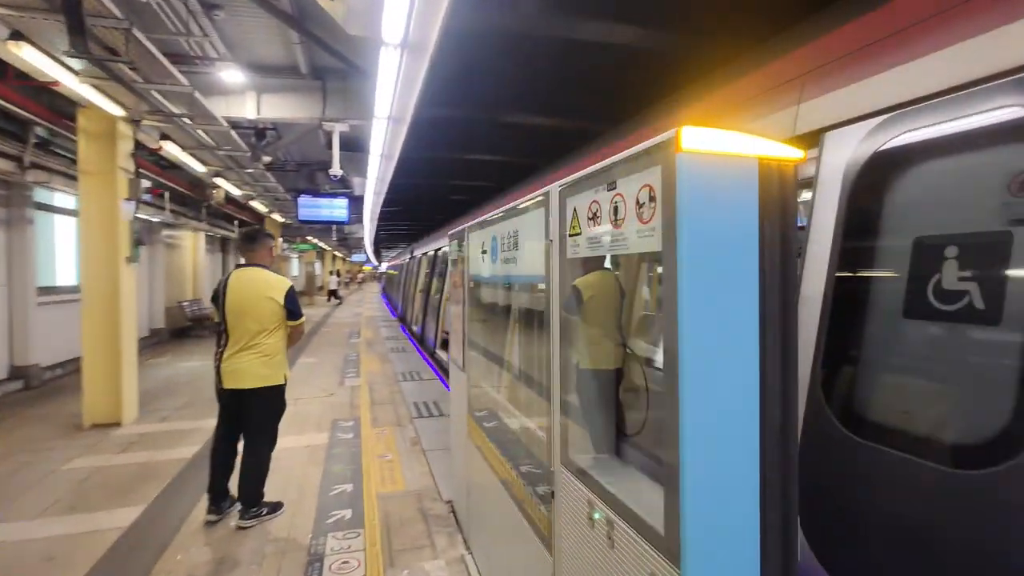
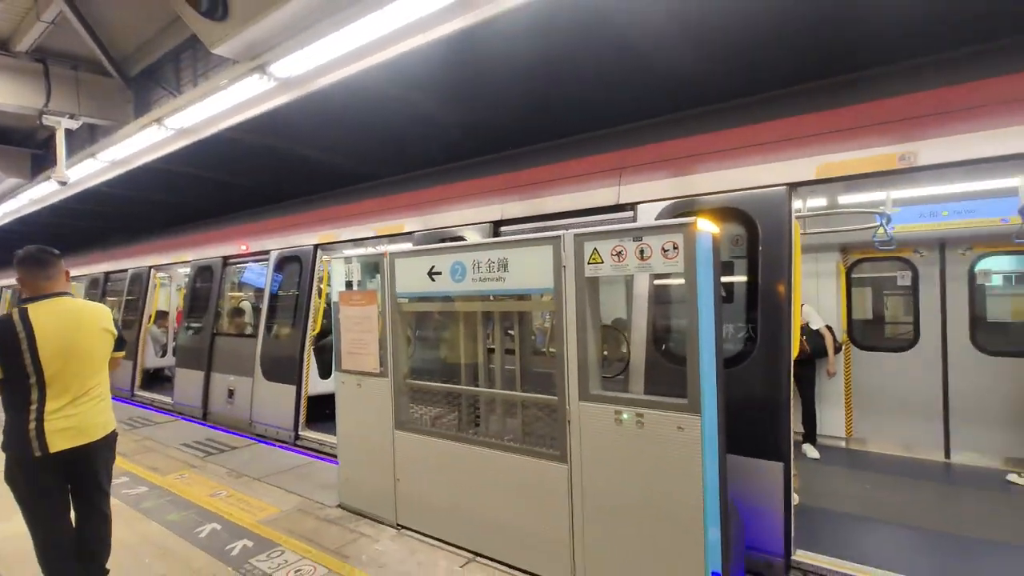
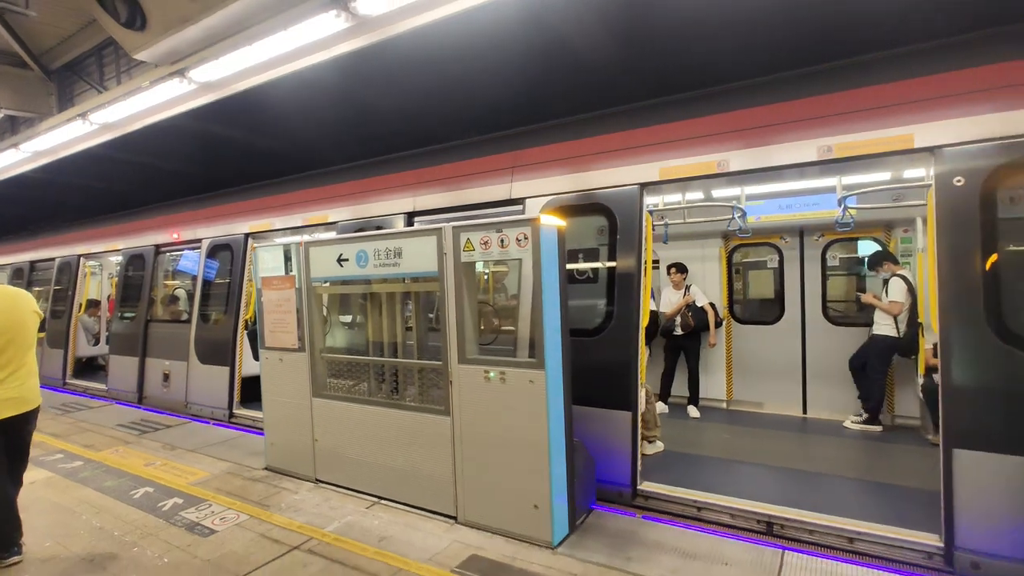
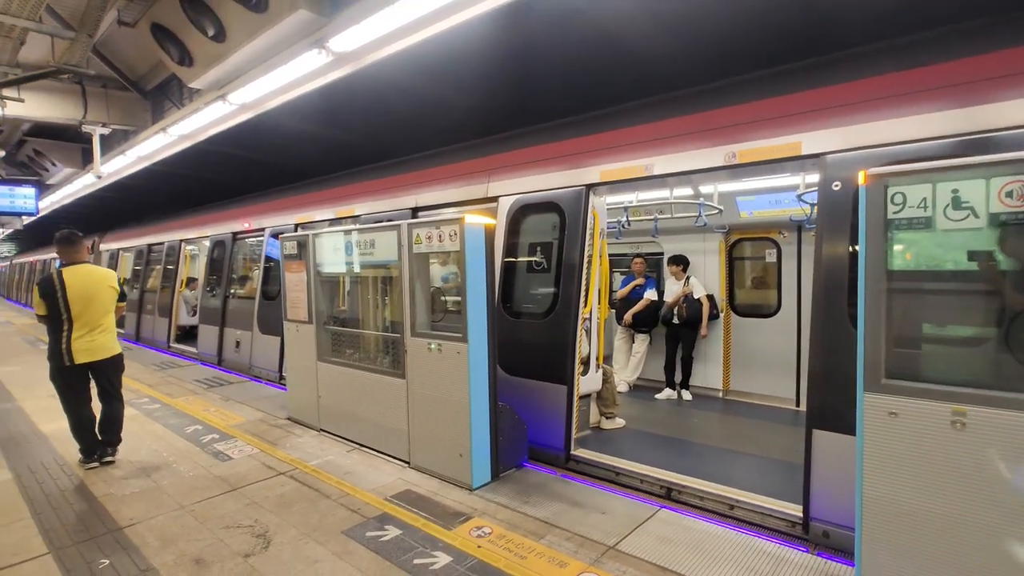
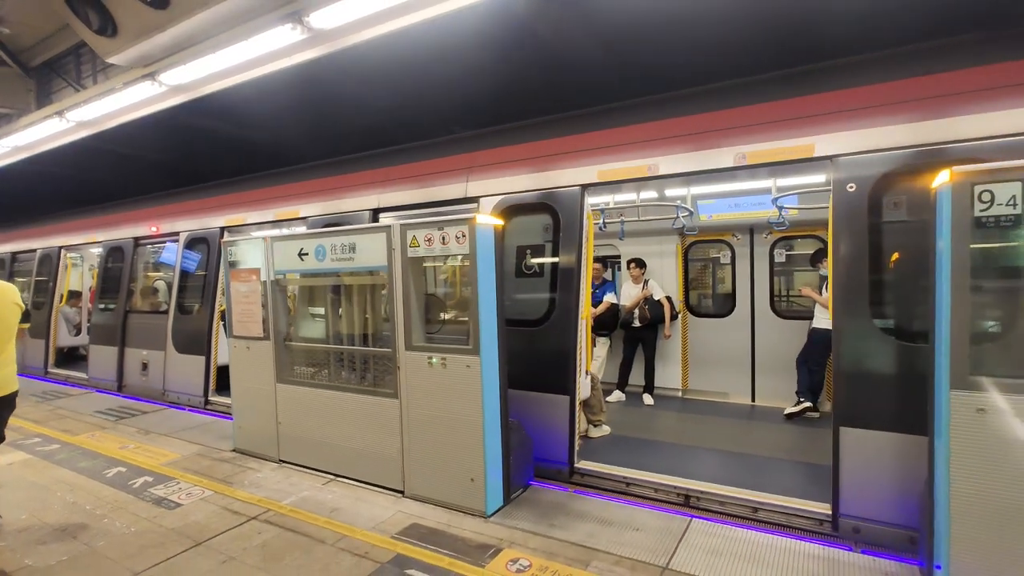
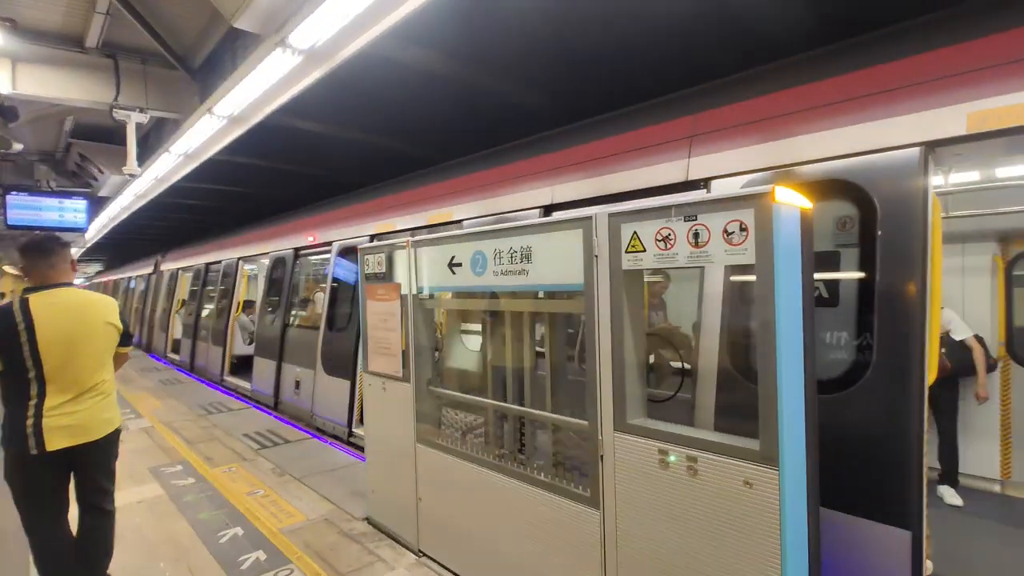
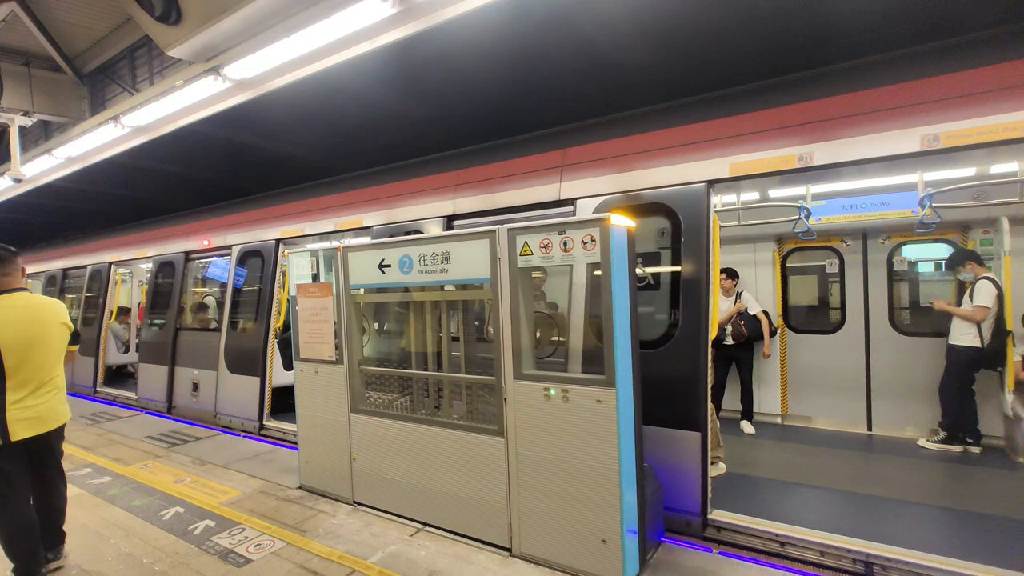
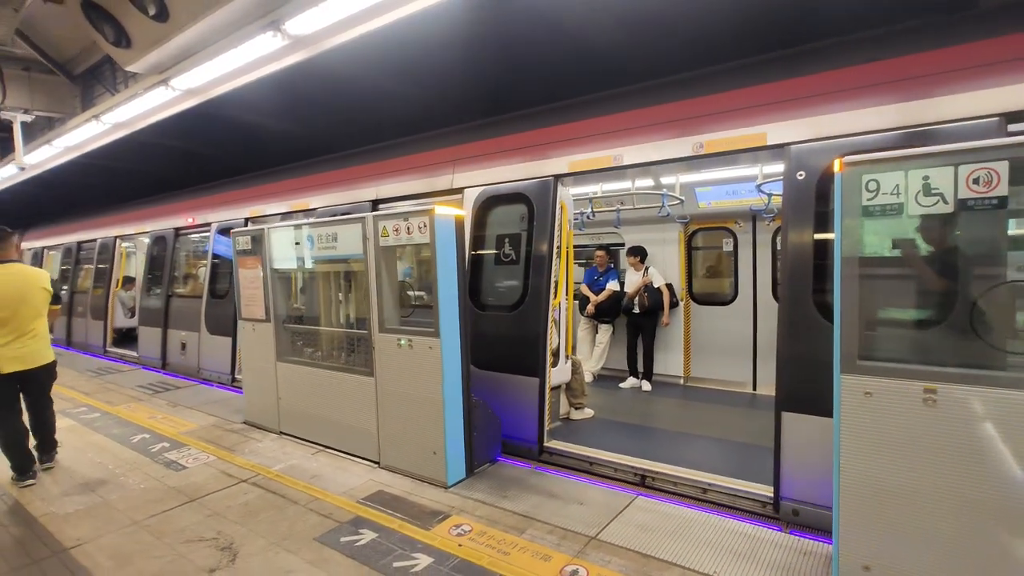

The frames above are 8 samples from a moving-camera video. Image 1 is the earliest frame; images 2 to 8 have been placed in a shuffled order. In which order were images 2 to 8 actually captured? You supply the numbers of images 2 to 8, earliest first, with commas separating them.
6, 2, 7, 3, 5, 8, 4
